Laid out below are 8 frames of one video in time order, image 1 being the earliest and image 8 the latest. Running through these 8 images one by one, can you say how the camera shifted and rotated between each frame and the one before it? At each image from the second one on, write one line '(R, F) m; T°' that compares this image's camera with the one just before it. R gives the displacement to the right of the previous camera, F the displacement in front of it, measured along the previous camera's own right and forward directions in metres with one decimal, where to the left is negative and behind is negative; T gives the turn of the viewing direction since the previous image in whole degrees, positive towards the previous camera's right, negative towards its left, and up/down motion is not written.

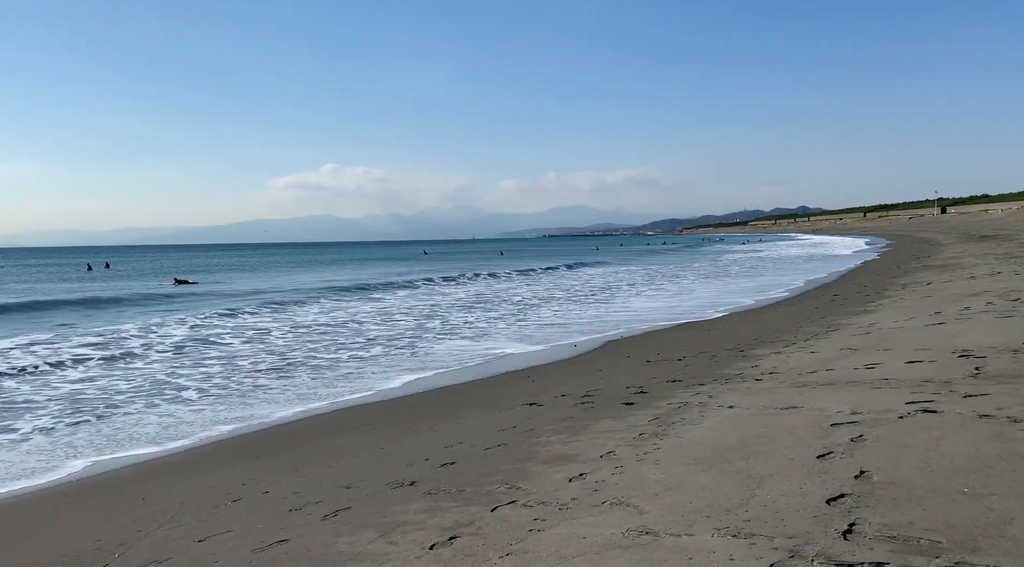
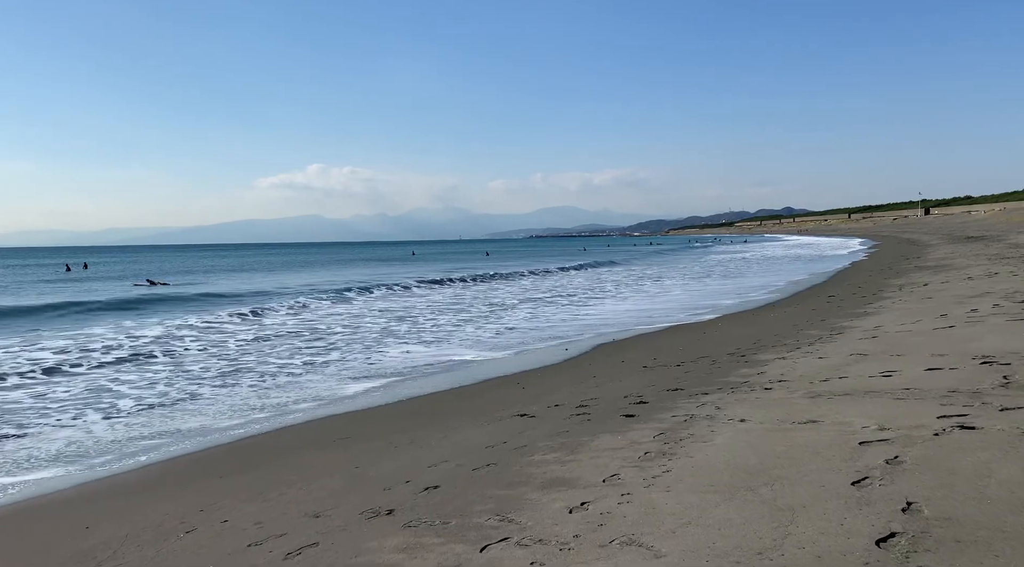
(0.0, +0.6) m; +1°
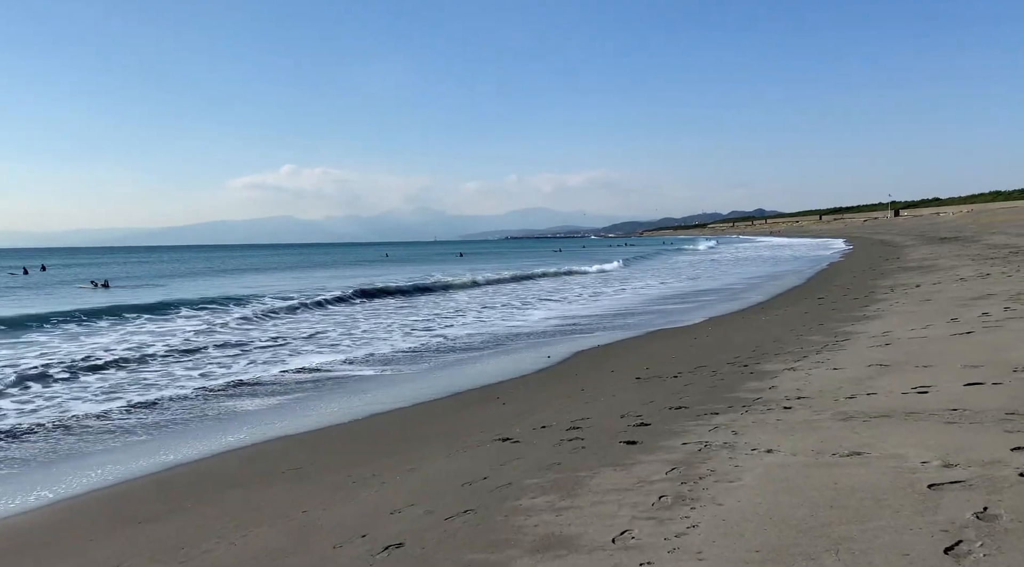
(0.0, +1.1) m; +2°
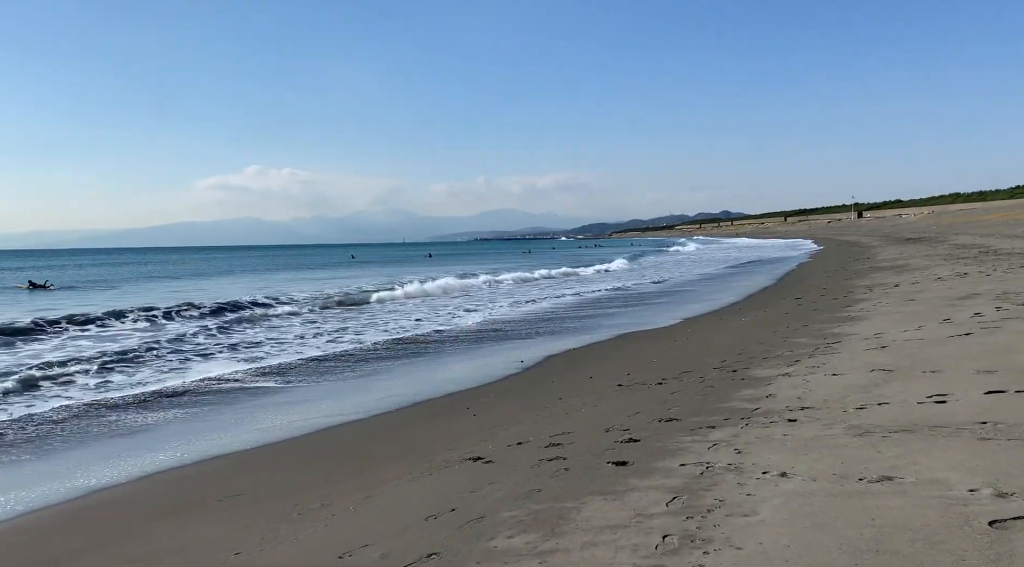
(0.0, +0.8) m; +2°
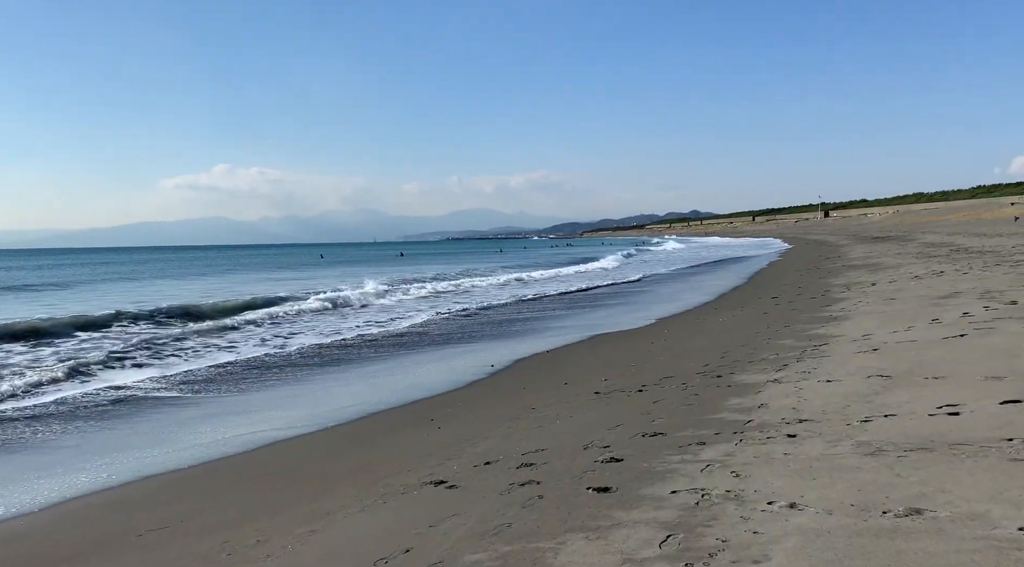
(0.0, +0.7) m; +2°
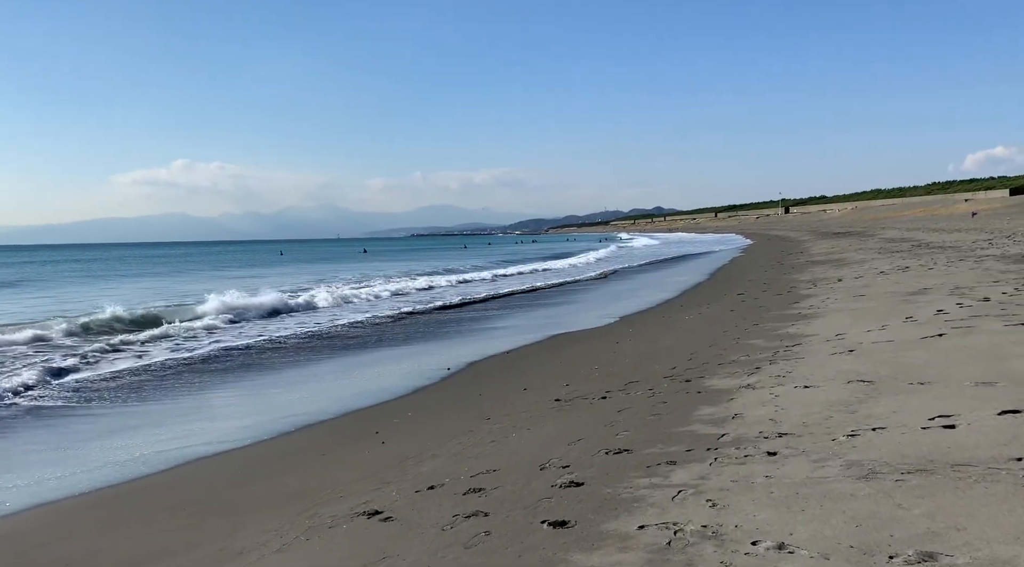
(+0.1, +0.7) m; +2°
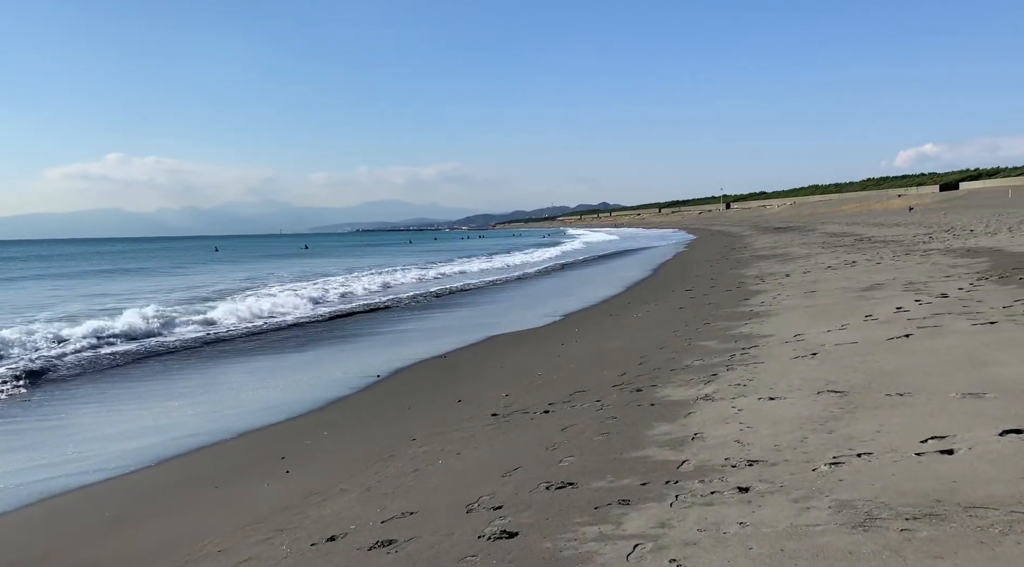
(+0.1, +0.9) m; +3°
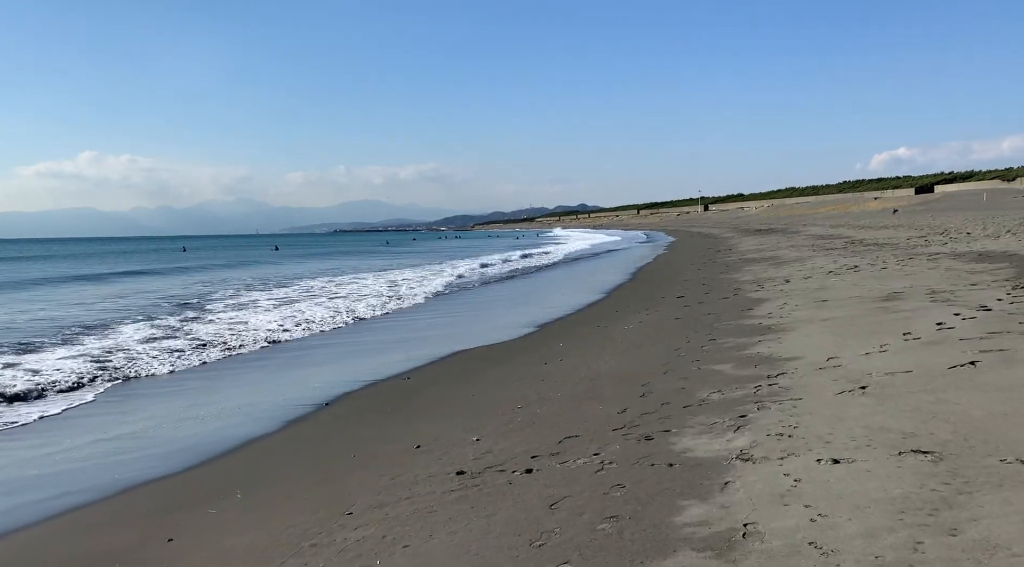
(0.0, +1.8) m; +1°
